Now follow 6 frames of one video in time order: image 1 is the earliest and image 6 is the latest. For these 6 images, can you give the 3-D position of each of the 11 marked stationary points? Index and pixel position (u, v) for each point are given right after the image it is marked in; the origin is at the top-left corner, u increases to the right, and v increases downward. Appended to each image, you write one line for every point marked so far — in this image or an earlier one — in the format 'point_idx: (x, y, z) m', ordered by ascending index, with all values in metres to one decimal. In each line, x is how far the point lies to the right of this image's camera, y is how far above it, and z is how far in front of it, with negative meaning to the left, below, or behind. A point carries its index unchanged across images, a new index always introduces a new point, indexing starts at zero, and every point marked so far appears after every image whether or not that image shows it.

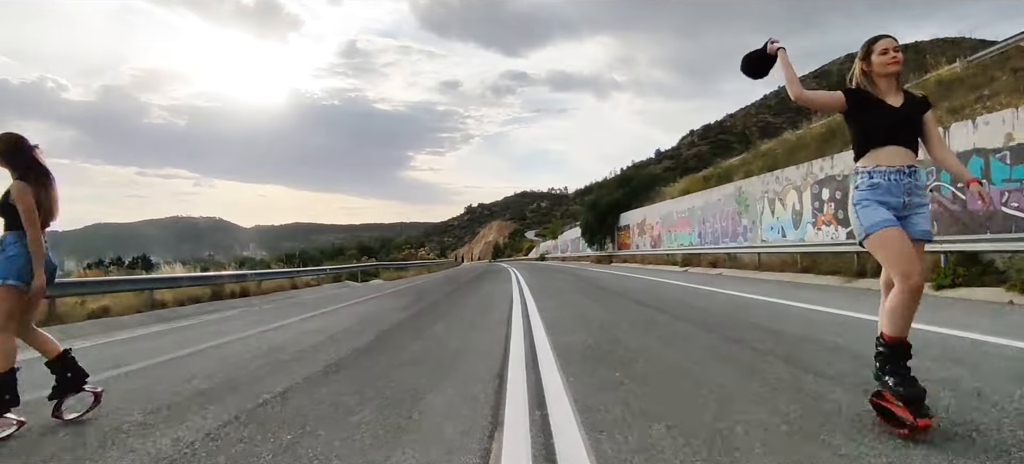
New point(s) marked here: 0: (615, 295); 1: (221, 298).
0: (+2.8, -1.5, +19.0) m
1: (-8.2, -1.9, +18.8) m
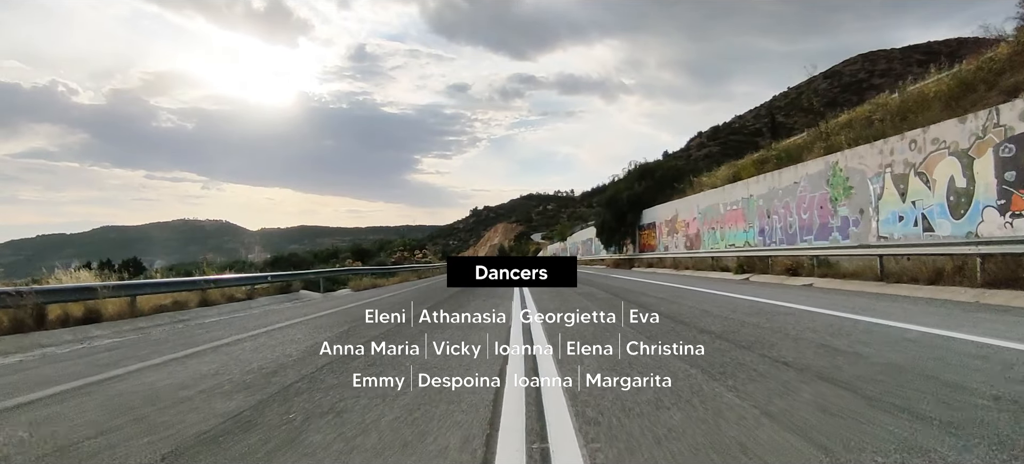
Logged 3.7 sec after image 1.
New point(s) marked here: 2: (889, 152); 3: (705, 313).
0: (+2.8, -1.3, +11.4) m
1: (-8.2, -1.7, +11.4) m
2: (+9.0, +1.9, +16.1) m
3: (+2.9, -1.2, +10.1) m
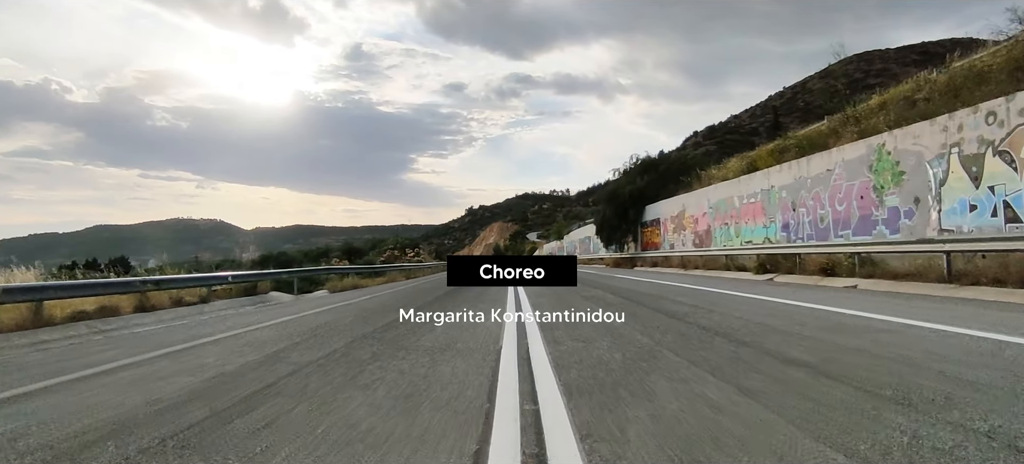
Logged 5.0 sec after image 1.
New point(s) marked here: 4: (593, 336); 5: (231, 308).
0: (+2.7, -1.1, +8.8) m
1: (-8.3, -1.5, +8.6) m
2: (+8.9, +2.1, +13.5) m
3: (+2.8, -1.1, +7.4) m
4: (+0.9, -1.2, +7.4) m
5: (-7.4, -2.0, +17.7) m
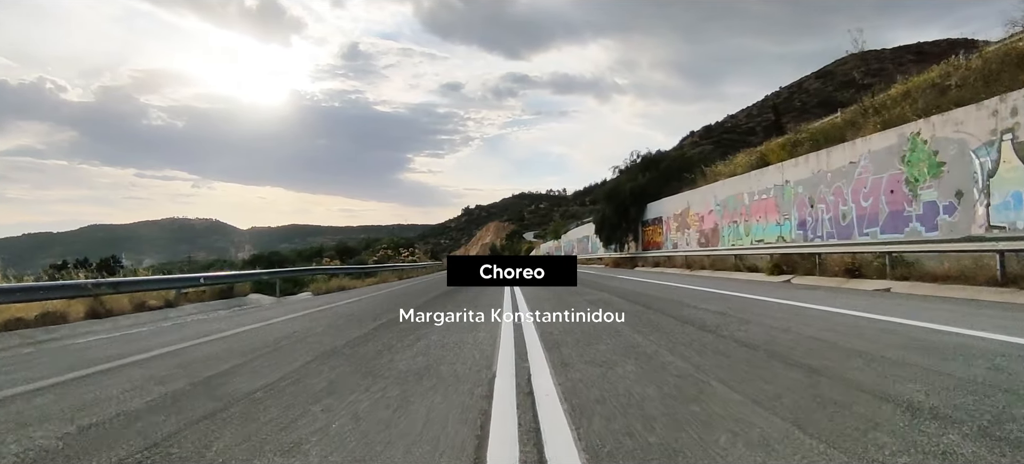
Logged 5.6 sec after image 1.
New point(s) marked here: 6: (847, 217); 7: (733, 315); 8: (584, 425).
0: (+2.6, -1.1, +7.2) m
1: (-8.3, -1.4, +7.1) m
2: (+8.9, +2.1, +12.0) m
3: (+2.8, -1.0, +5.9) m
4: (+0.9, -1.1, +5.9) m
5: (-7.5, -1.9, +16.2) m
6: (+9.1, +0.4, +18.2) m
7: (+3.0, -1.1, +9.1) m
8: (+0.4, -1.0, +3.6) m
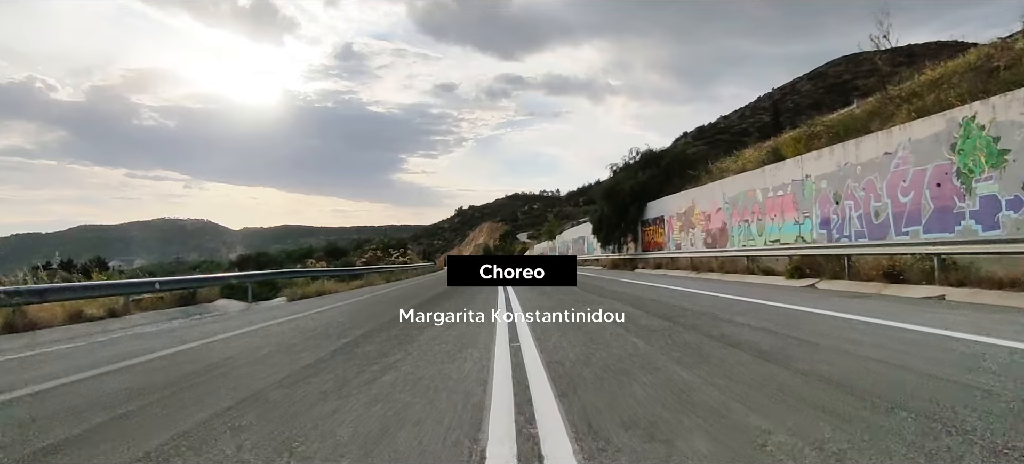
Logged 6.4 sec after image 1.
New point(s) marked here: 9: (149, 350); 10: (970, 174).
0: (+2.6, -1.0, +5.3) m
1: (-8.3, -1.4, +5.0) m
2: (+8.8, +2.2, +10.1) m
3: (+2.8, -1.0, +3.9) m
4: (+0.9, -1.1, +3.9) m
5: (-7.6, -1.9, +14.1) m
6: (+8.9, +0.4, +16.3) m
7: (+3.0, -1.1, +7.1) m
8: (+0.4, -1.0, +1.6) m
9: (-4.9, -1.7, +9.1) m
10: (+8.8, +1.1, +13.0) m
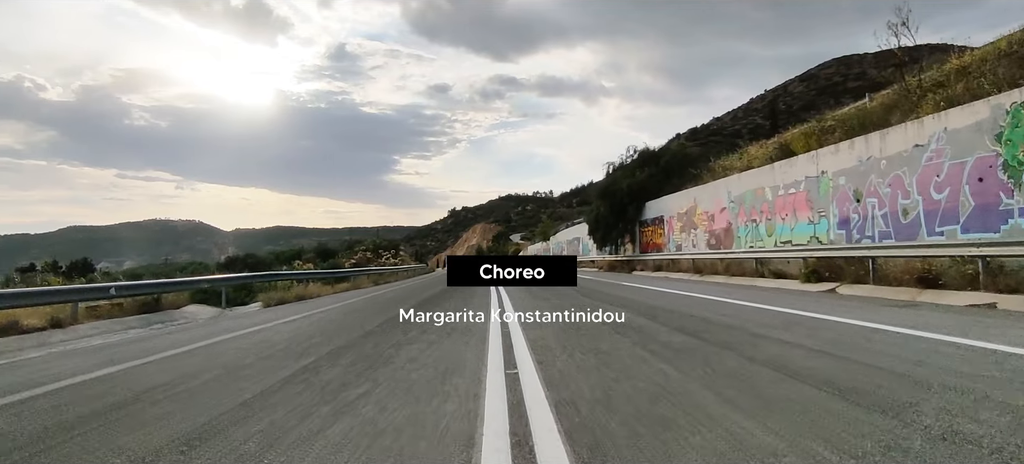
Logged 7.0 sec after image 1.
0: (+2.6, -1.0, +3.8) m
1: (-8.3, -1.4, +3.4) m
2: (+8.7, +2.2, +8.7) m
3: (+2.8, -1.0, +2.5) m
4: (+0.9, -1.0, +2.4) m
5: (-7.7, -1.9, +12.5) m
6: (+8.8, +0.4, +14.9) m
7: (+2.9, -1.1, +5.6) m
8: (+0.4, -1.0, +0.1) m
9: (-5.0, -1.7, +7.5) m
10: (+8.8, +1.1, +11.6) m
